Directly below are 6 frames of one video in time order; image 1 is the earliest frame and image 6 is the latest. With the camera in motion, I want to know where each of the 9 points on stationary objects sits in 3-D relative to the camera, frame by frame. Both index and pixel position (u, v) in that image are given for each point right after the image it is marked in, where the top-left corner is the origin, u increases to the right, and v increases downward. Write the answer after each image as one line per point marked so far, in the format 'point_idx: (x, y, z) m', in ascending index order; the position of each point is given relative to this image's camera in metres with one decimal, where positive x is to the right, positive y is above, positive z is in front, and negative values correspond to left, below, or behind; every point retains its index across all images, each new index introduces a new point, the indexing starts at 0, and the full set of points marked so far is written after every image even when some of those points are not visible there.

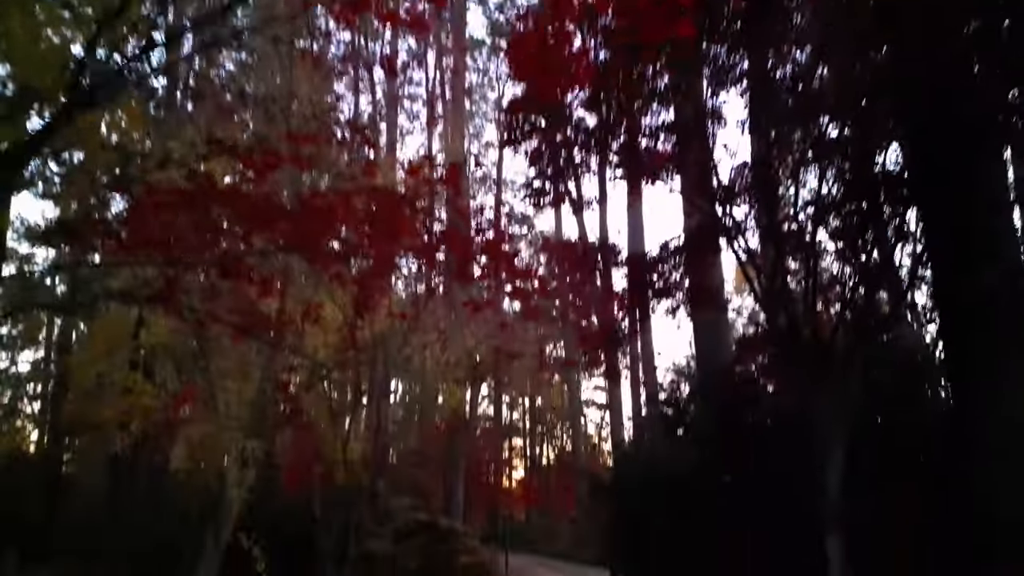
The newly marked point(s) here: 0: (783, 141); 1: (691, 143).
0: (+2.2, +1.2, +7.1) m
1: (+1.5, +1.3, +7.5) m
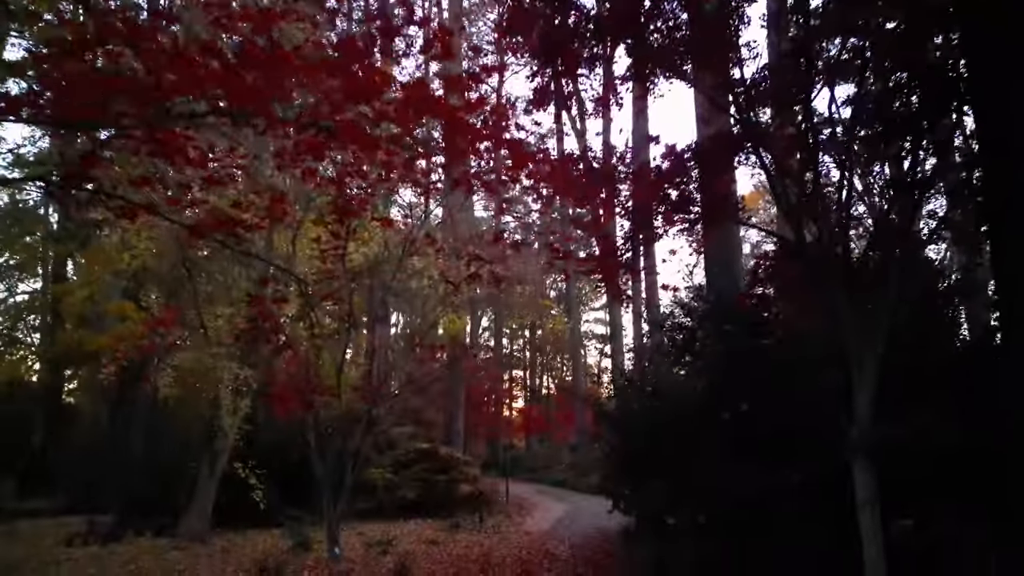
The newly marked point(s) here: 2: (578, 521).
0: (+2.2, +1.8, +6.6) m
1: (+1.6, +1.9, +7.0) m
2: (+1.1, -4.0, +15.1) m
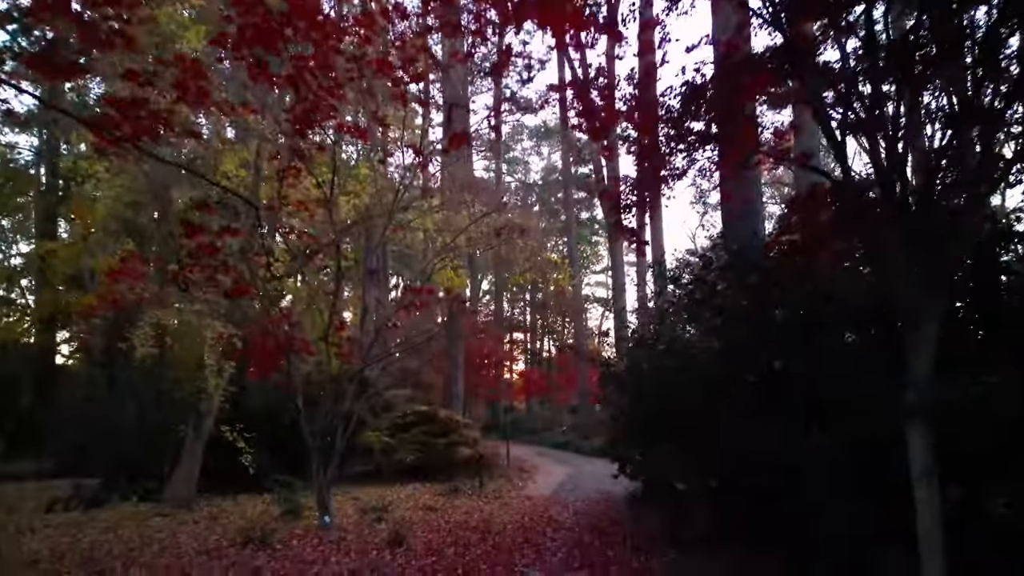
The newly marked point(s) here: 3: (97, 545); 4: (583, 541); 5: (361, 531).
0: (+2.2, +2.2, +5.9) m
1: (+1.6, +2.3, +6.3) m
2: (+1.2, -3.3, +14.6) m
3: (-3.8, -2.4, +8.1) m
4: (+0.7, -2.5, +8.7) m
5: (-1.5, -2.4, +8.6) m
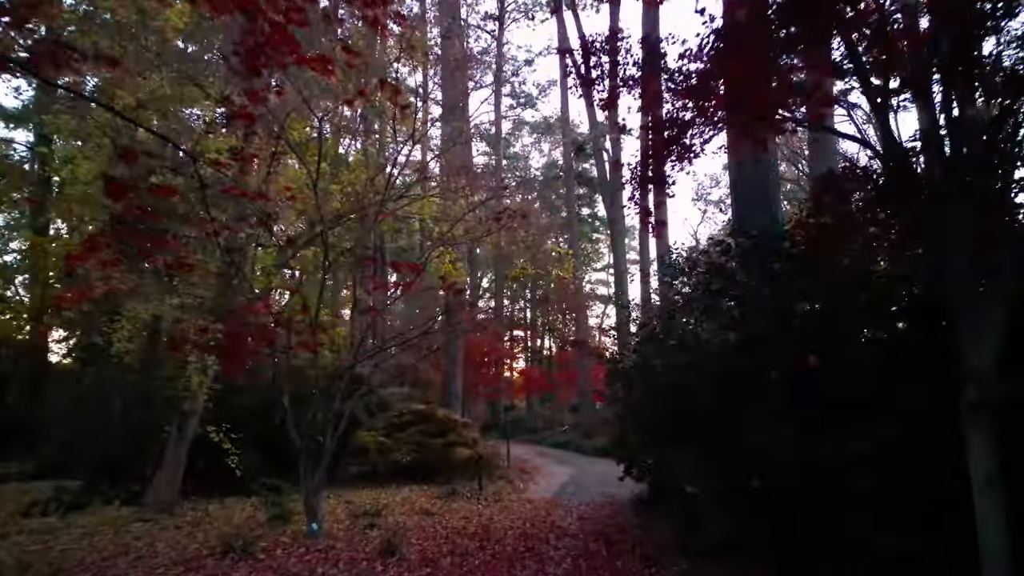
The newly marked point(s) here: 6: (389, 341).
0: (+2.2, +2.3, +5.4) m
1: (+1.6, +2.4, +5.7) m
2: (+1.2, -3.2, +14.1) m
3: (-3.8, -2.3, +7.6) m
4: (+0.7, -2.4, +8.2) m
5: (-1.5, -2.3, +8.1) m
6: (-1.4, -0.6, +10.2) m
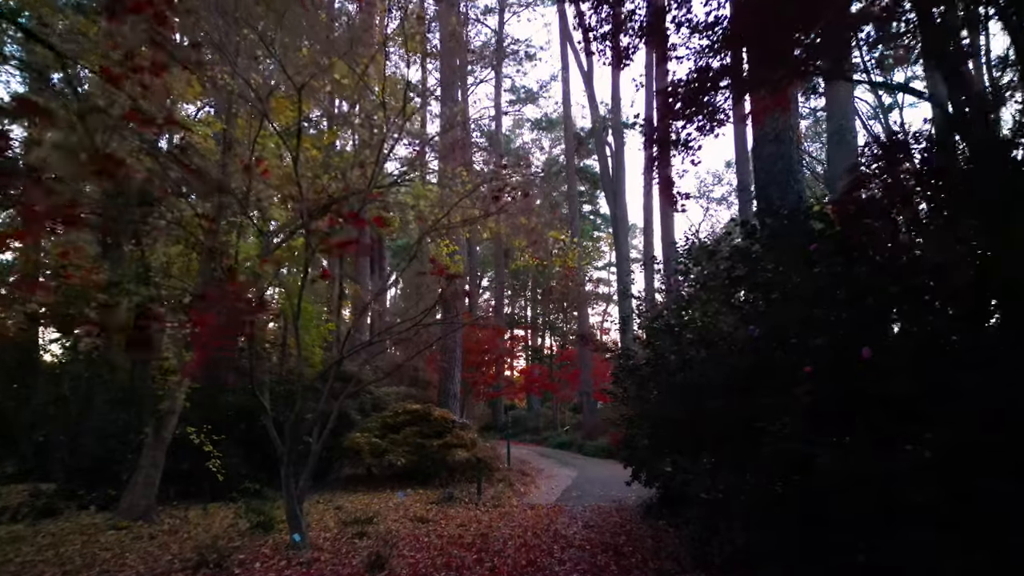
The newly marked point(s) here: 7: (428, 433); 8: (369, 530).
0: (+2.2, +2.3, +4.7) m
1: (+1.6, +2.5, +5.1) m
2: (+1.2, -3.1, +13.5) m
3: (-3.8, -2.2, +7.0) m
4: (+0.7, -2.4, +7.6) m
5: (-1.5, -2.2, +7.5) m
6: (-1.4, -0.5, +9.6) m
7: (-1.5, -2.6, +16.1) m
8: (-1.4, -2.3, +8.5) m
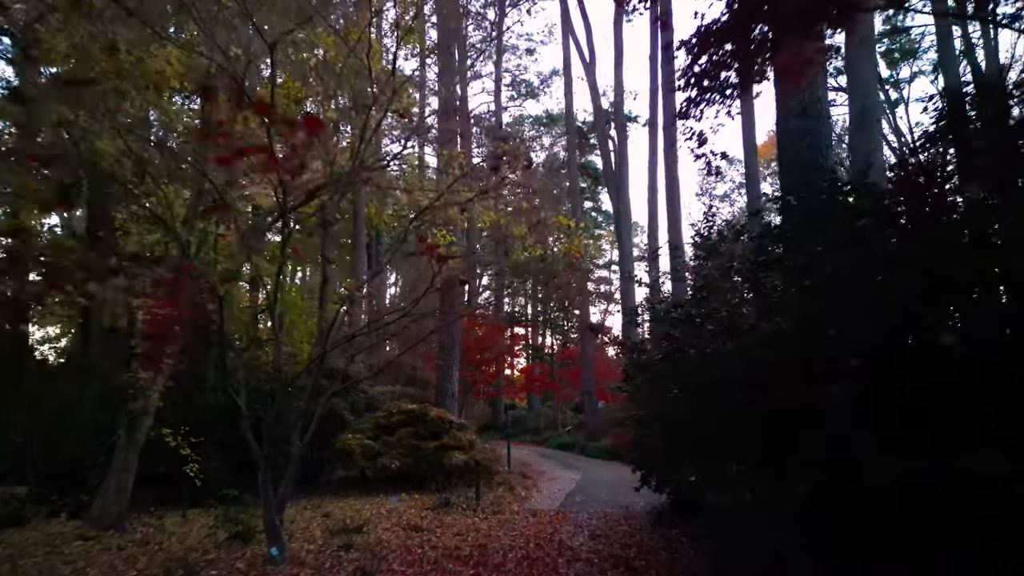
0: (+2.3, +2.4, +4.1) m
1: (+1.6, +2.5, +4.4) m
2: (+1.2, -3.0, +12.8) m
3: (-3.8, -2.1, +6.3) m
4: (+0.7, -2.3, +6.9) m
5: (-1.5, -2.1, +6.8) m
6: (-1.4, -0.4, +9.0) m
7: (-1.5, -2.5, +15.4) m
8: (-1.4, -2.2, +7.8) m
